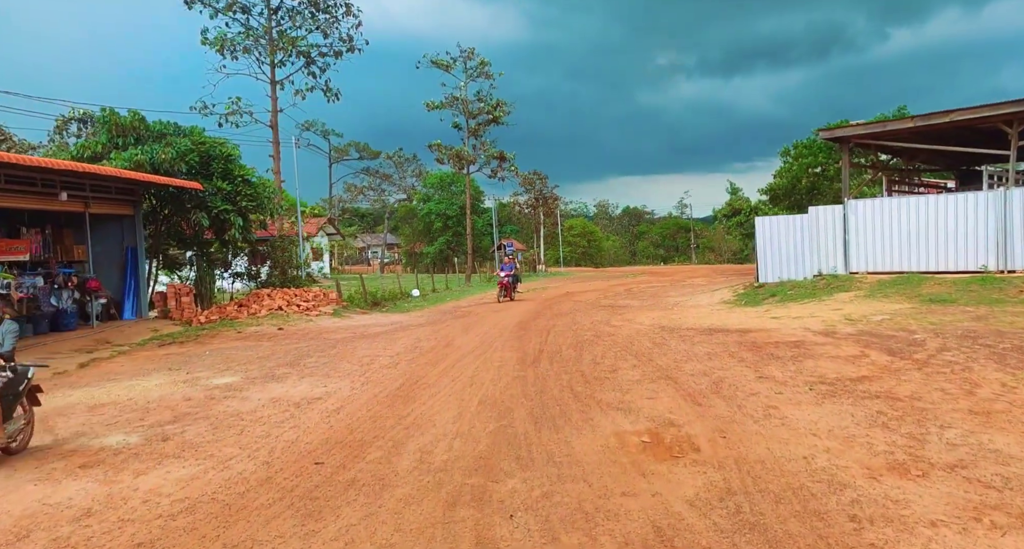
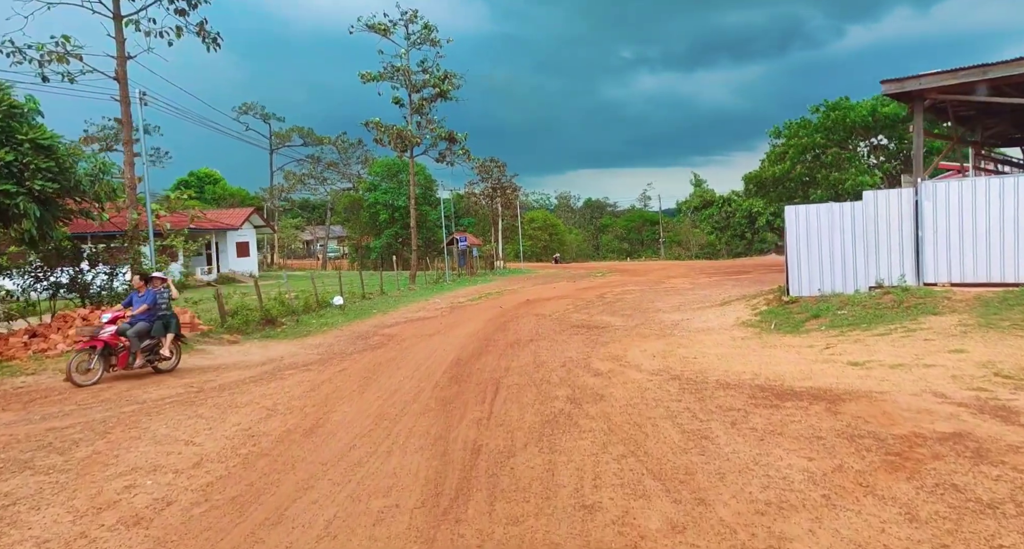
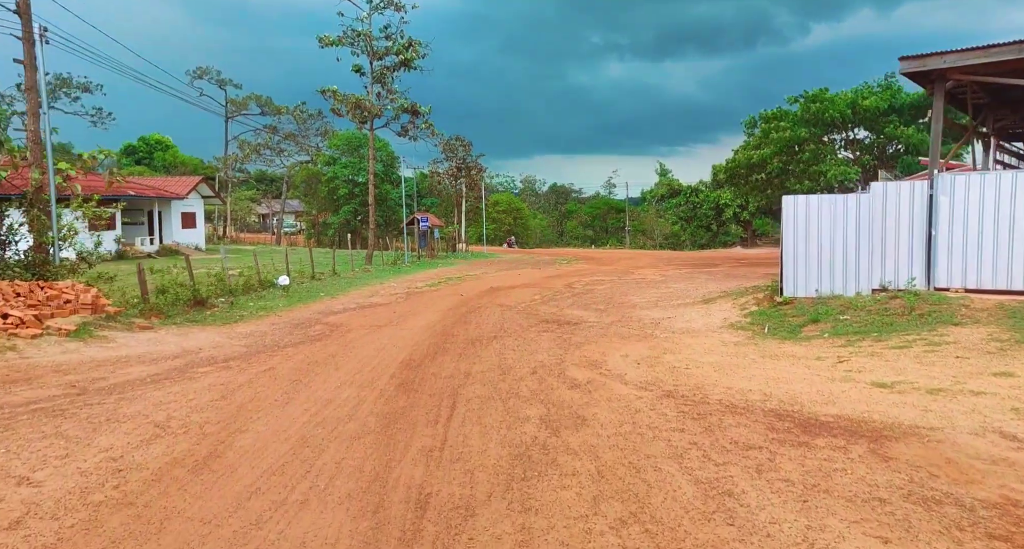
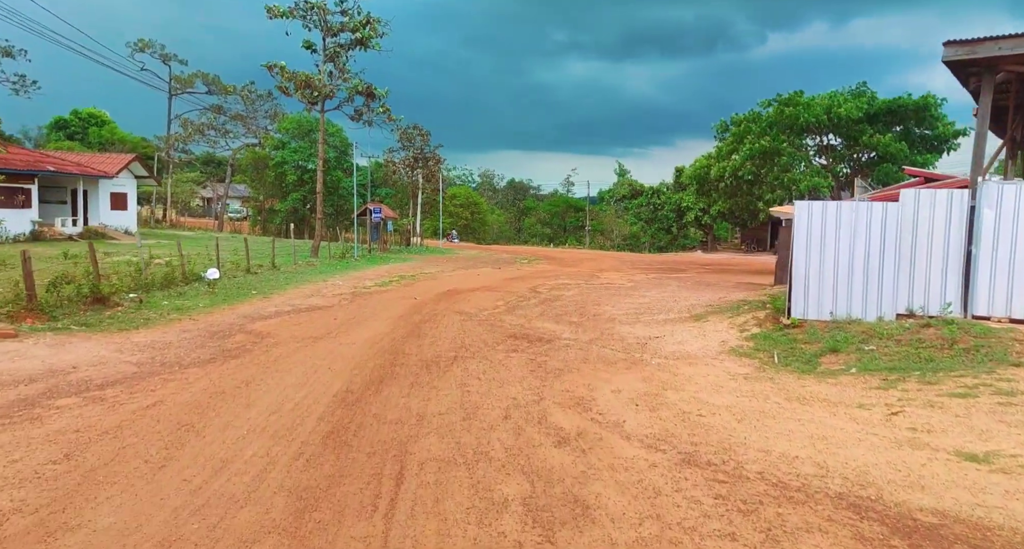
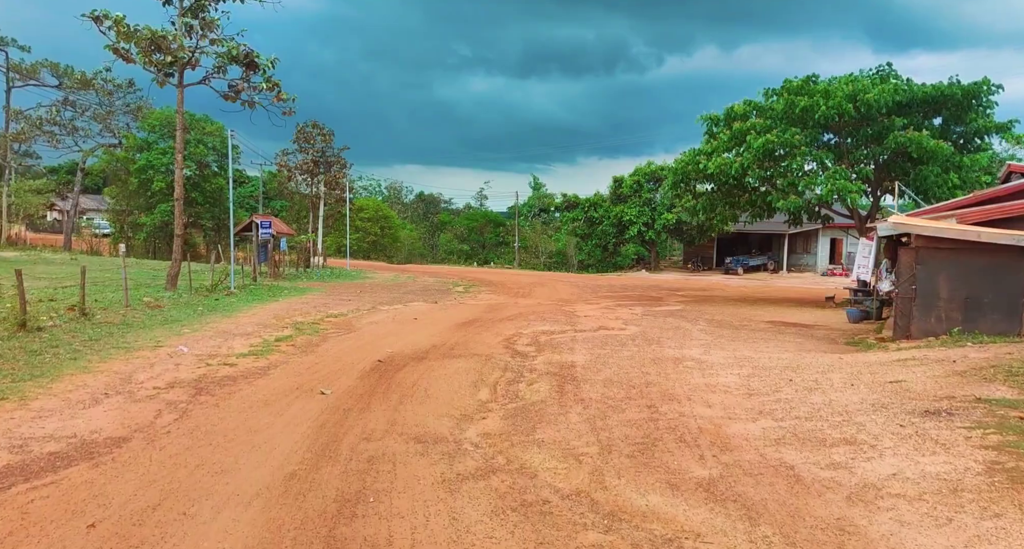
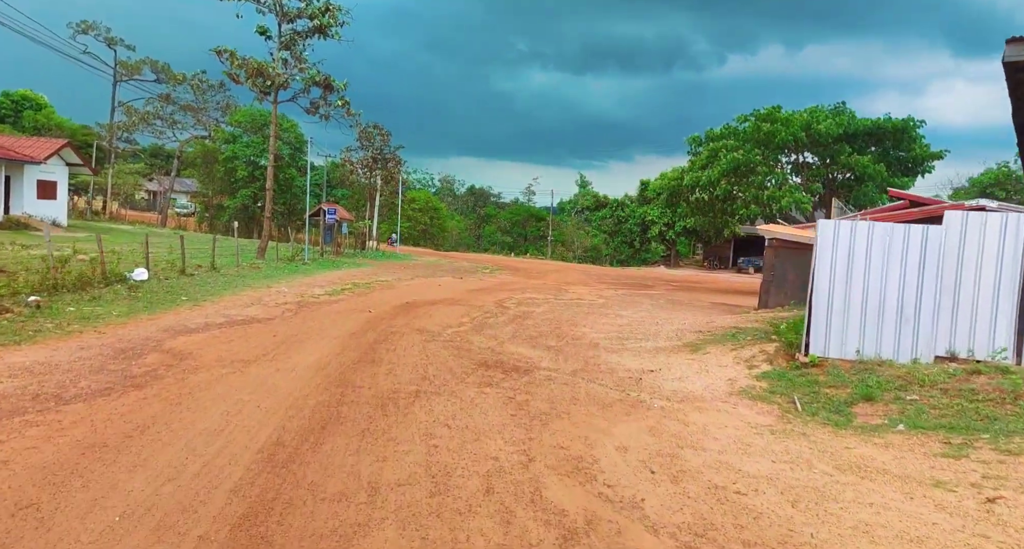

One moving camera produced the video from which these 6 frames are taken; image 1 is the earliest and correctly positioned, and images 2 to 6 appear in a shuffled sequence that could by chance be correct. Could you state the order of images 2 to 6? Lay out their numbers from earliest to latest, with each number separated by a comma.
2, 3, 4, 6, 5
